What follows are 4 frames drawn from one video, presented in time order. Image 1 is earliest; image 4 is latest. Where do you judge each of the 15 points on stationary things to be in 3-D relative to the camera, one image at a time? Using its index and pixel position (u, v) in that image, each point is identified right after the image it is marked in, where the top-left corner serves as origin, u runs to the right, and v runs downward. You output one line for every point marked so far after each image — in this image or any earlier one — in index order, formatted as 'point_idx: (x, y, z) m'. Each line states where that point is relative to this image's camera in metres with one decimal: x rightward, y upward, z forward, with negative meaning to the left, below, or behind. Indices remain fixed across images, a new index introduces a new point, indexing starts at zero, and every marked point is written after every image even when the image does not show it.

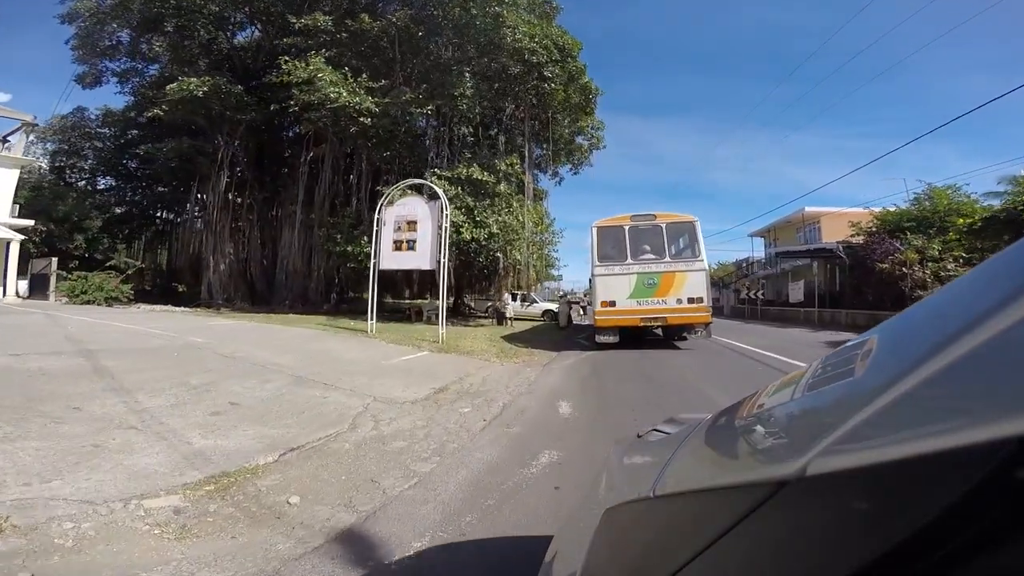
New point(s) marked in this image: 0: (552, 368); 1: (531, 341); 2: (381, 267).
0: (+0.7, -1.4, +10.4) m
1: (+0.4, -1.5, +17.8) m
2: (-2.7, +0.4, +12.6) m
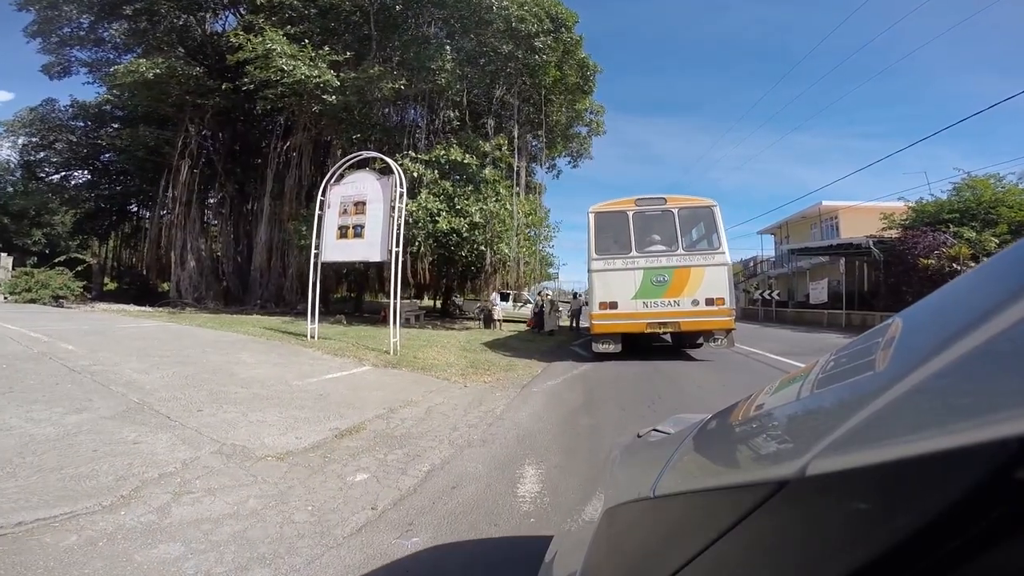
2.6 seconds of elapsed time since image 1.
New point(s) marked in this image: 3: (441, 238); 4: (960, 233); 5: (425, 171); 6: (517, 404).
0: (+0.3, -1.3, +7.9) m
1: (0.0, -1.5, +15.3) m
2: (-3.1, +0.5, +10.2) m
3: (-2.1, +1.5, +18.2) m
4: (+12.5, +1.5, +17.1) m
5: (-2.7, +3.6, +18.8) m
6: (+0.1, -1.4, +7.3) m
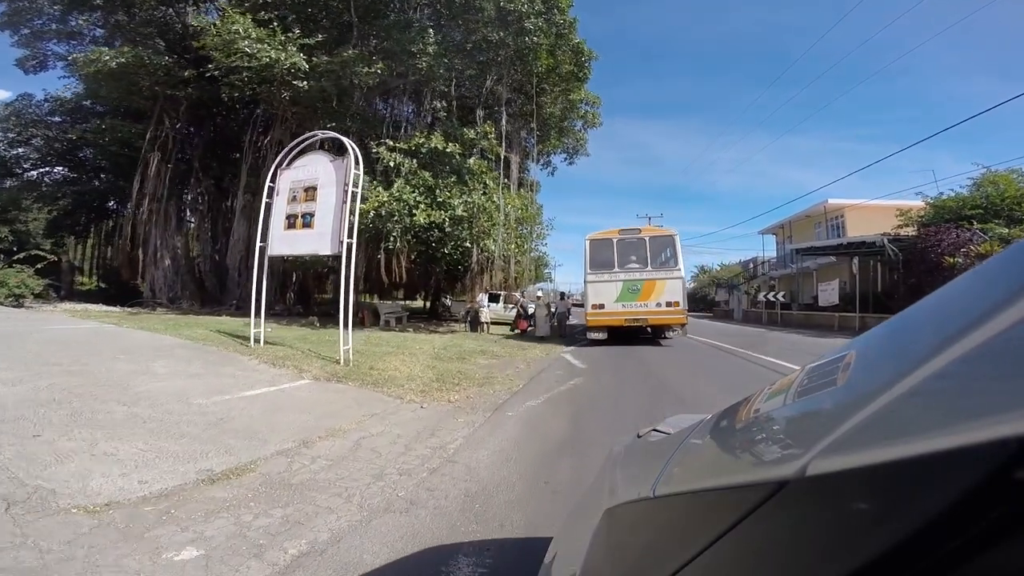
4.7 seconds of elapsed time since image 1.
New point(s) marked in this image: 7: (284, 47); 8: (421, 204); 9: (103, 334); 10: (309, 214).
0: (0.0, -1.3, +6.5) m
1: (-0.3, -1.4, +13.9) m
2: (-3.4, +0.5, +8.7) m
3: (-2.5, +1.5, +16.8) m
4: (+12.2, +1.5, +15.8) m
5: (-3.1, +3.6, +17.4) m
6: (-0.2, -1.3, +5.9) m
7: (-6.6, +7.0, +17.9) m
8: (-2.4, +2.3, +16.7) m
9: (-7.0, -0.8, +10.2) m
10: (-2.8, +1.0, +8.4) m
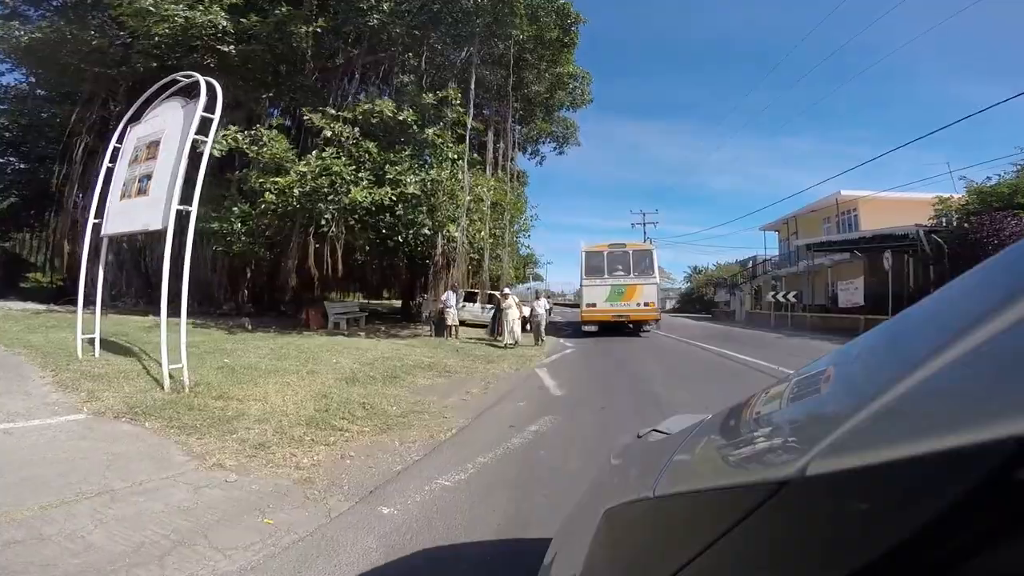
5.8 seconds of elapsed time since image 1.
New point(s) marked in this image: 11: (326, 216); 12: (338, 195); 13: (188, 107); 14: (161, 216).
0: (-0.6, -1.2, +3.9) m
1: (-1.0, -1.4, +11.2) m
2: (-4.0, +0.6, +6.0) m
3: (-3.1, +1.6, +14.1) m
4: (+11.5, +1.5, +13.3) m
5: (-3.7, +3.7, +14.6) m
6: (-0.8, -1.2, +3.2) m
7: (-7.2, +7.1, +15.2) m
8: (-3.1, +2.3, +14.0) m
9: (-7.5, -0.7, +7.4) m
10: (-3.3, +1.1, +5.7) m
11: (-3.8, +1.6, +13.7) m
12: (-3.5, +2.0, +13.5) m
13: (-2.9, +1.9, +5.6) m
14: (-2.9, +0.7, +5.5) m
